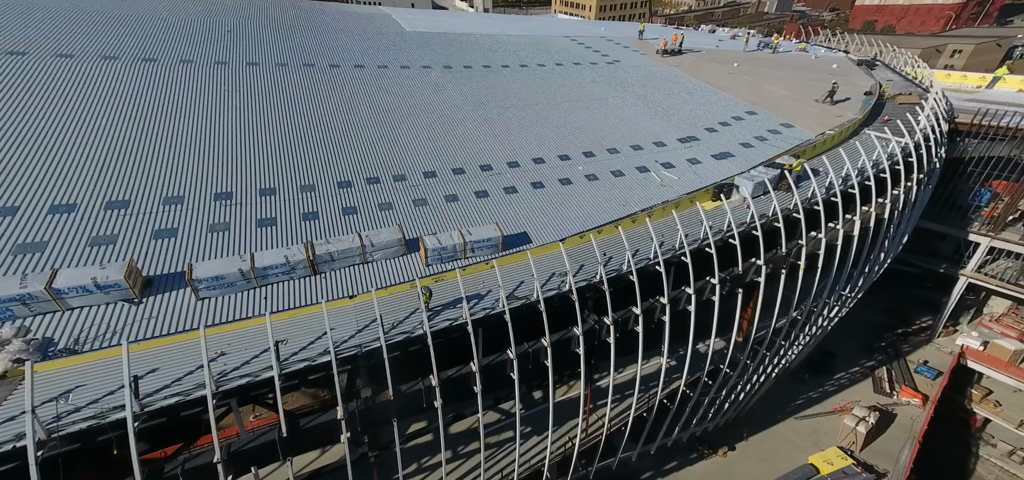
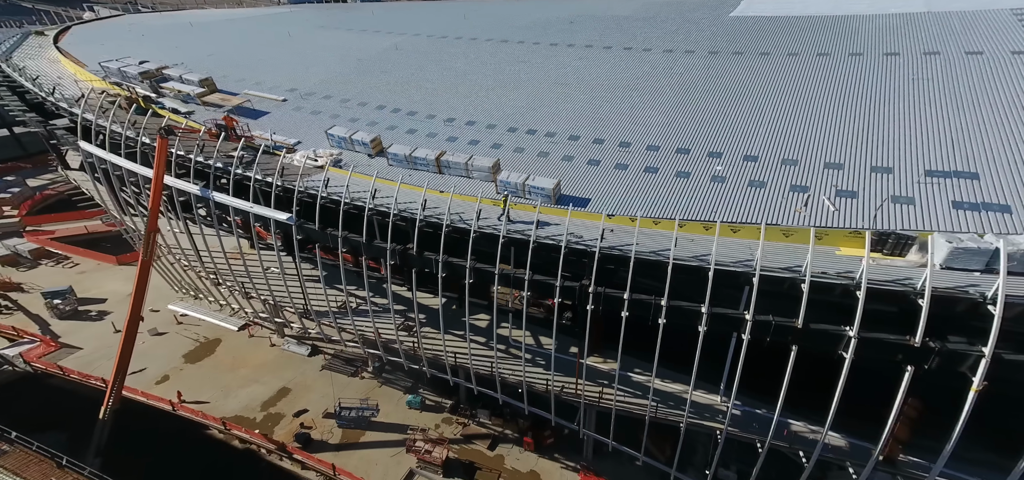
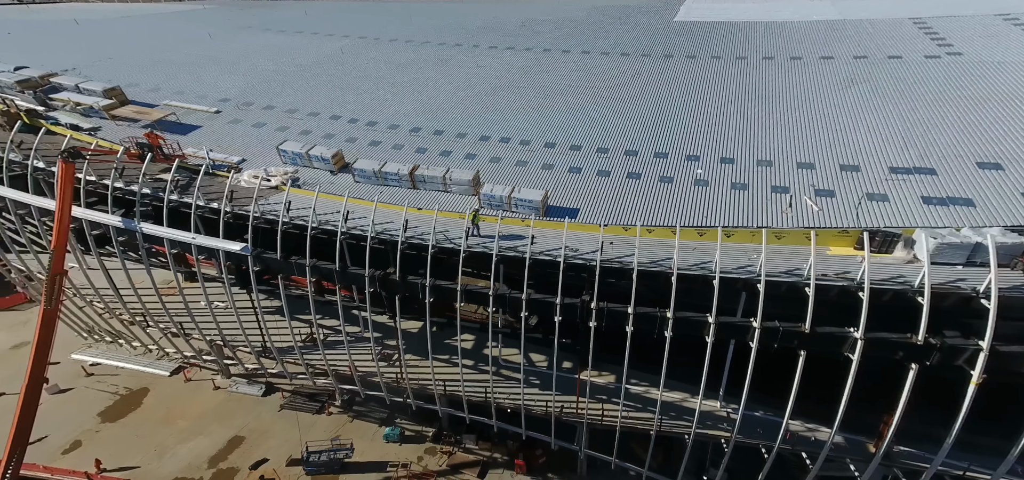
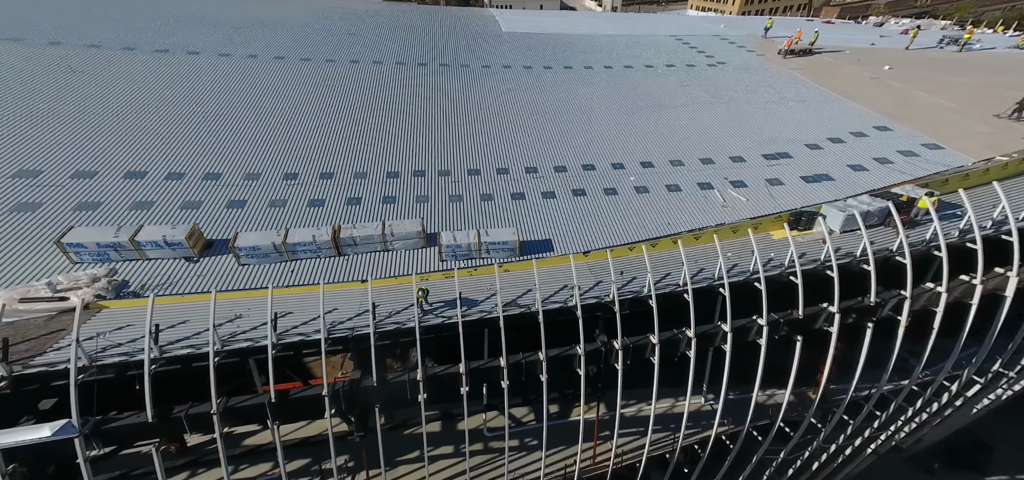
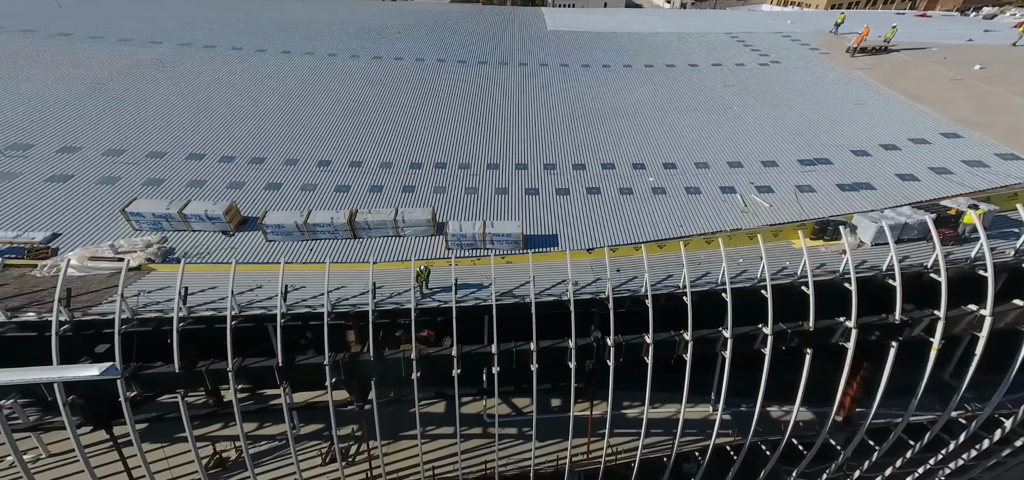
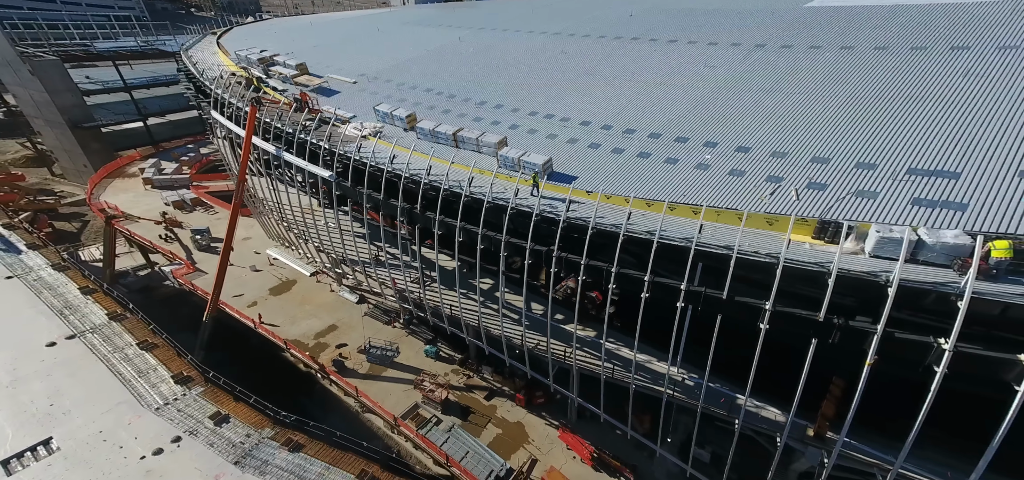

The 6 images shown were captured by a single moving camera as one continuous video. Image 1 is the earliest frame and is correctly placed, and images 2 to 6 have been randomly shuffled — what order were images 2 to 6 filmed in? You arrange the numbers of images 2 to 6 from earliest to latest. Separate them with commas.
4, 5, 3, 2, 6
